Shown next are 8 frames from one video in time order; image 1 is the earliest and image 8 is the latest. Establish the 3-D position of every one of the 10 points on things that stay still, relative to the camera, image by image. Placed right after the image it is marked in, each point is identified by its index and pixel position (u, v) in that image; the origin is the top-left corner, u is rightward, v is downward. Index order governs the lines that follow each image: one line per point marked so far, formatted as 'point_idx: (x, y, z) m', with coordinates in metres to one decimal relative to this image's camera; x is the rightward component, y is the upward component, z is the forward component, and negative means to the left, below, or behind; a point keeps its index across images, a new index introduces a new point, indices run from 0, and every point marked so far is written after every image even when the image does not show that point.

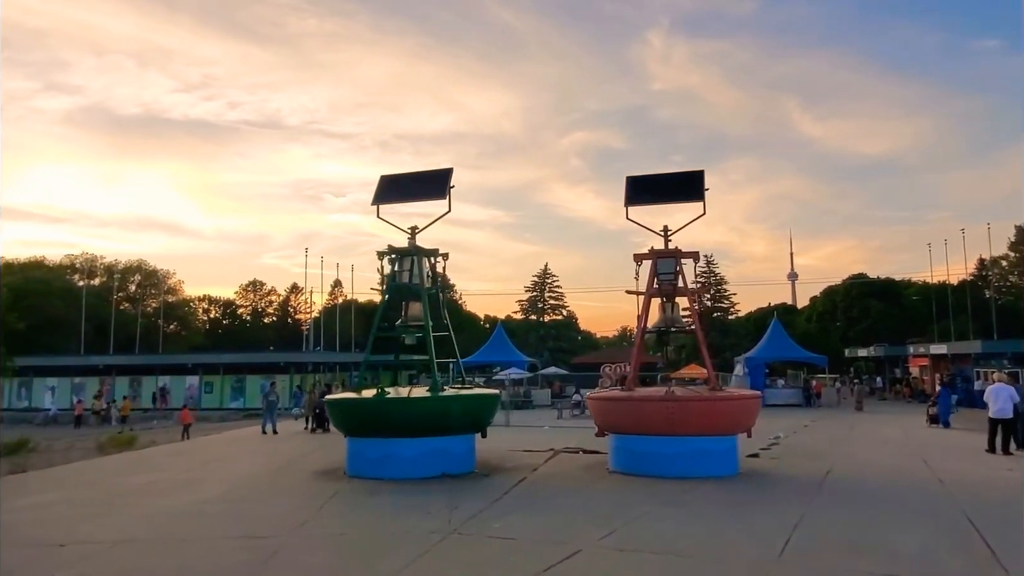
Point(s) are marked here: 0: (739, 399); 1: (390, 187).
0: (+3.4, -1.7, +12.3) m
1: (-2.2, +1.8, +14.2) m
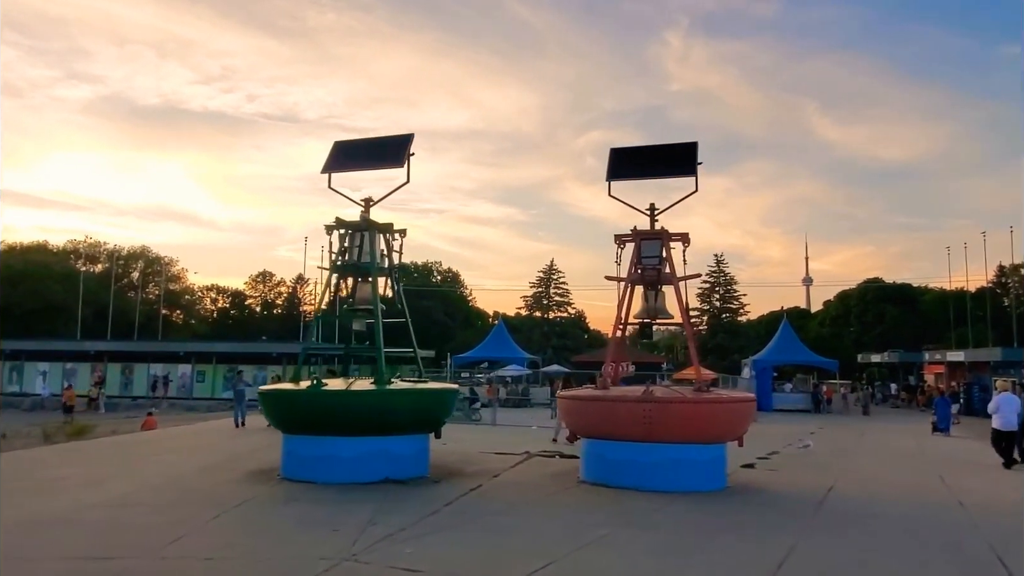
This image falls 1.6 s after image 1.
0: (+2.8, -1.5, +10.7) m
1: (-2.6, +2.1, +12.7) m
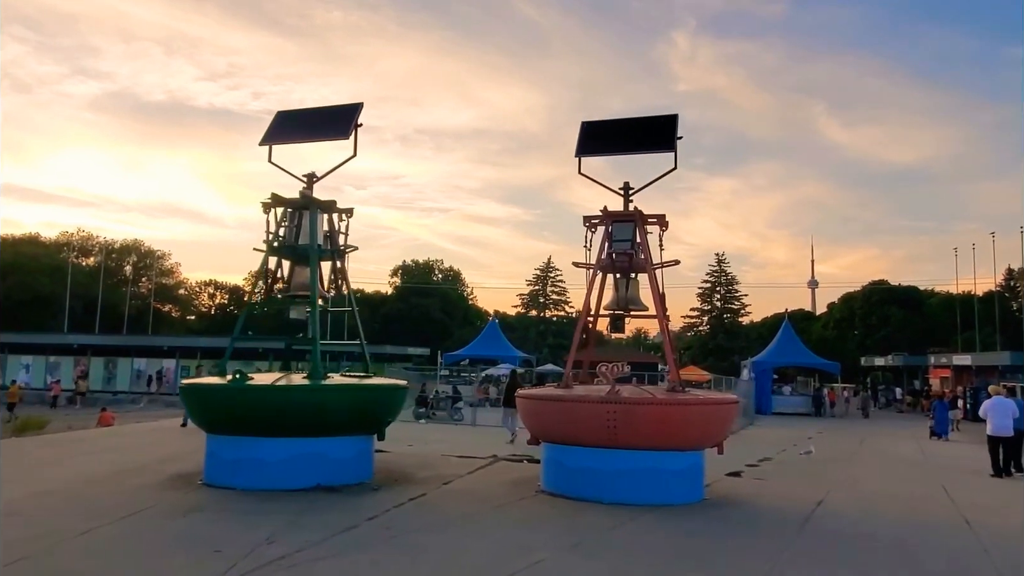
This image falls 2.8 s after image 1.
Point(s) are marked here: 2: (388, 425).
0: (+2.2, -1.3, +9.5) m
1: (-3.2, +2.3, +11.5) m
2: (-1.6, -1.8, +10.7) m
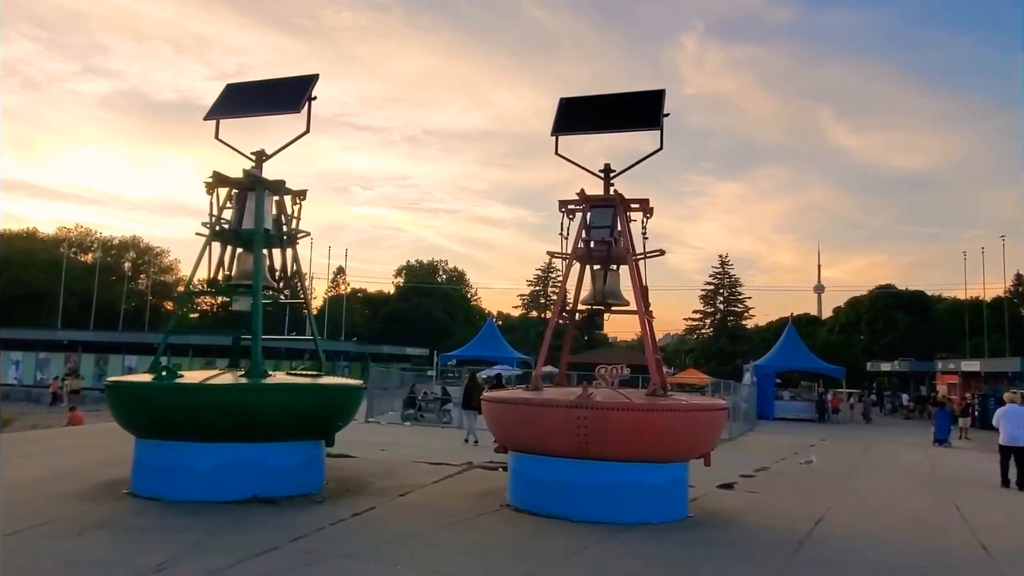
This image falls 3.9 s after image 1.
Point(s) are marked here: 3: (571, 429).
0: (+1.8, -1.2, +8.4) m
1: (-3.5, +2.4, +10.5) m
2: (-2.0, -1.7, +9.7) m
3: (+0.6, -1.4, +8.3) m
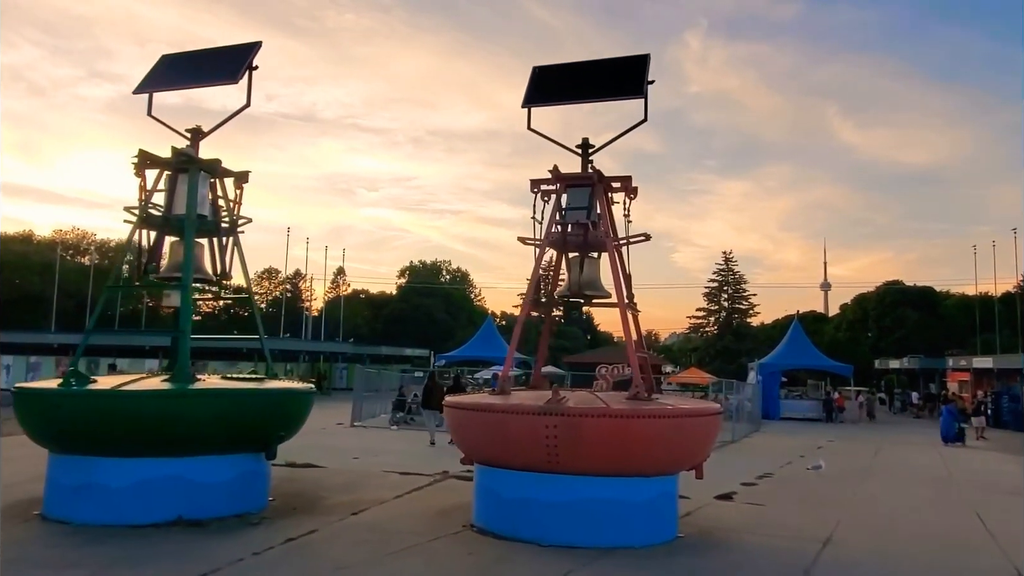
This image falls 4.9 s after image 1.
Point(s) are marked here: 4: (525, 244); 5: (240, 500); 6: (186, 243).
0: (+1.4, -1.1, +7.3) m
1: (-3.9, +2.5, +9.4) m
2: (-2.4, -1.6, +8.6) m
3: (+0.2, -1.3, +7.2) m
4: (+0.1, +0.5, +8.6) m
5: (-2.7, -2.1, +8.2) m
6: (-3.3, +0.5, +8.4) m
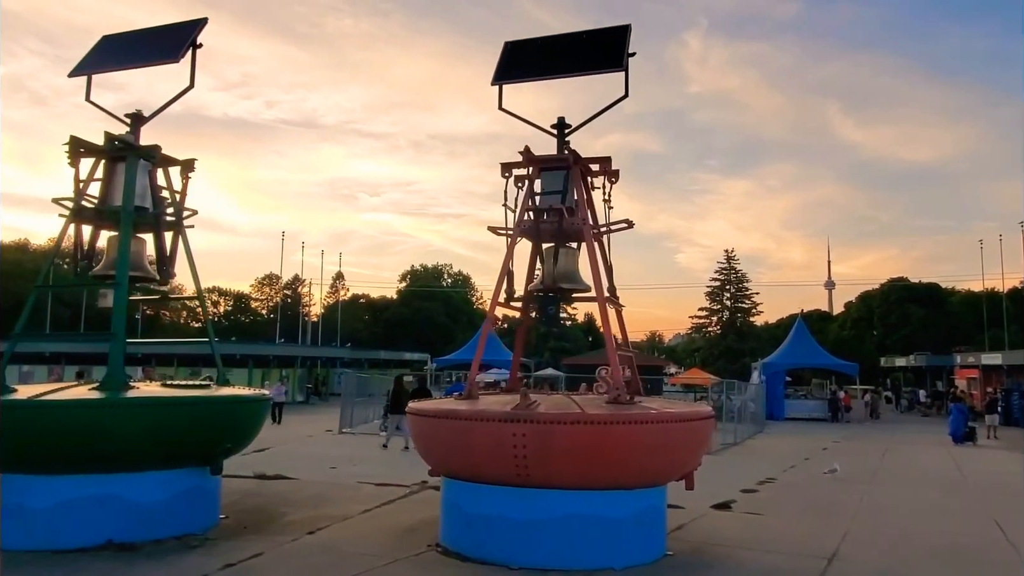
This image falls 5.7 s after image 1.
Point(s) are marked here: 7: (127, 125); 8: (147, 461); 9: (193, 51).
0: (+1.2, -1.0, +6.5) m
1: (-4.2, +2.5, +8.6) m
2: (-2.6, -1.6, +7.9) m
3: (0.0, -1.2, +6.4) m
4: (-0.1, +0.5, +7.8) m
5: (-2.9, -2.1, +7.4) m
6: (-3.6, +0.5, +7.7) m
7: (-3.9, +1.6, +8.4) m
8: (-3.1, -1.5, +7.2) m
9: (-3.1, +2.3, +8.2) m
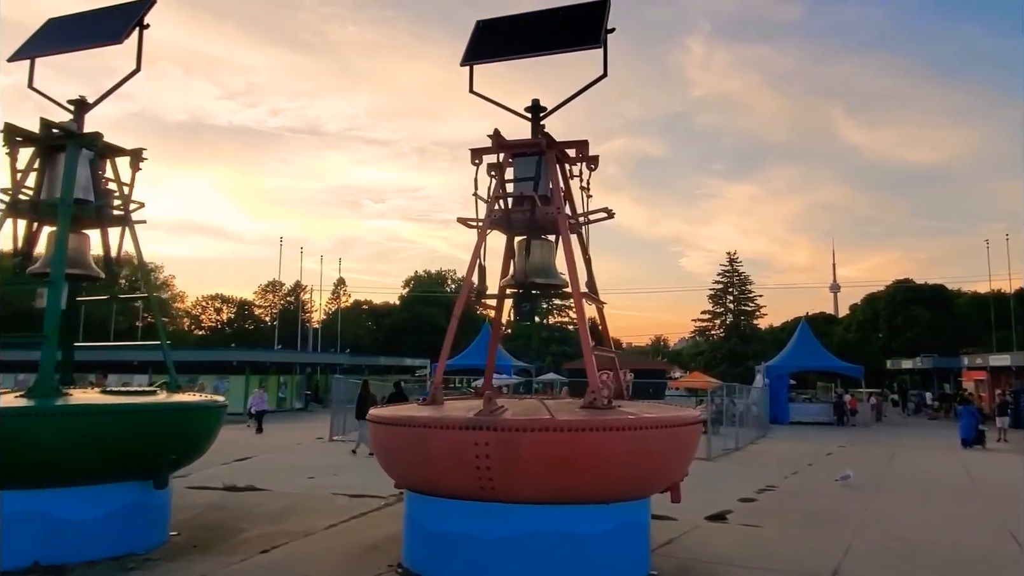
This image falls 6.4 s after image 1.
0: (+0.9, -1.0, +5.9) m
1: (-4.5, +2.5, +8.1) m
2: (-2.9, -1.5, +7.3) m
3: (-0.3, -1.2, +5.8) m
4: (-0.4, +0.6, +7.2) m
5: (-3.2, -2.1, +6.8) m
6: (-3.9, +0.5, +7.1) m
7: (-4.1, +1.6, +7.8) m
8: (-3.4, -1.5, +6.6) m
9: (-3.4, +2.3, +7.6) m
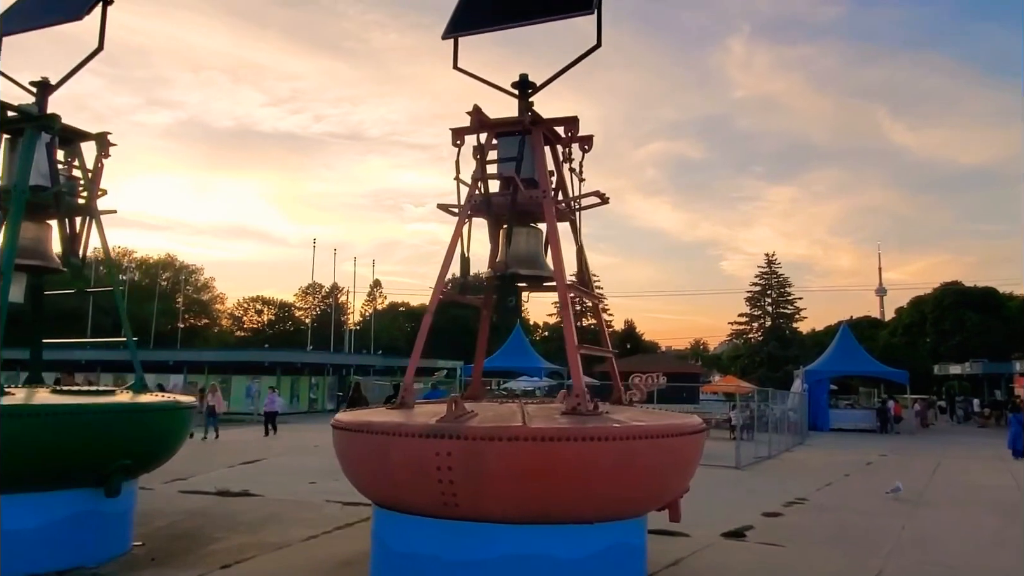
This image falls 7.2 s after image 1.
0: (+0.7, -0.9, +5.2) m
1: (-4.5, +2.5, +7.6) m
2: (-3.0, -1.5, +6.7) m
3: (-0.5, -1.1, +5.1) m
4: (-0.5, +0.6, +6.6) m
5: (-3.3, -2.0, +6.3) m
6: (-4.0, +0.6, +6.6) m
7: (-4.2, +1.7, +7.3) m
8: (-3.5, -1.4, +6.1) m
9: (-3.5, +2.4, +7.1) m
